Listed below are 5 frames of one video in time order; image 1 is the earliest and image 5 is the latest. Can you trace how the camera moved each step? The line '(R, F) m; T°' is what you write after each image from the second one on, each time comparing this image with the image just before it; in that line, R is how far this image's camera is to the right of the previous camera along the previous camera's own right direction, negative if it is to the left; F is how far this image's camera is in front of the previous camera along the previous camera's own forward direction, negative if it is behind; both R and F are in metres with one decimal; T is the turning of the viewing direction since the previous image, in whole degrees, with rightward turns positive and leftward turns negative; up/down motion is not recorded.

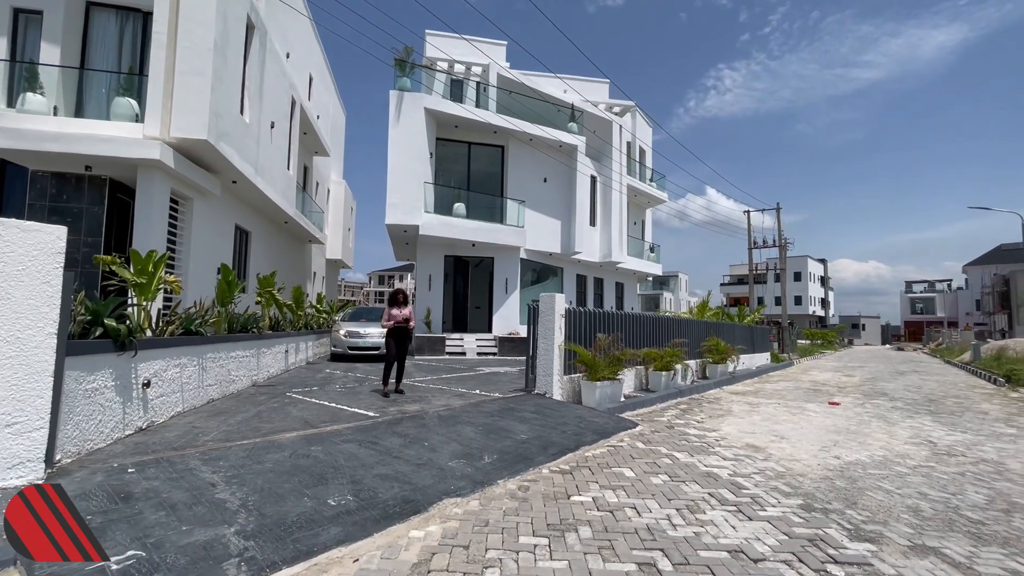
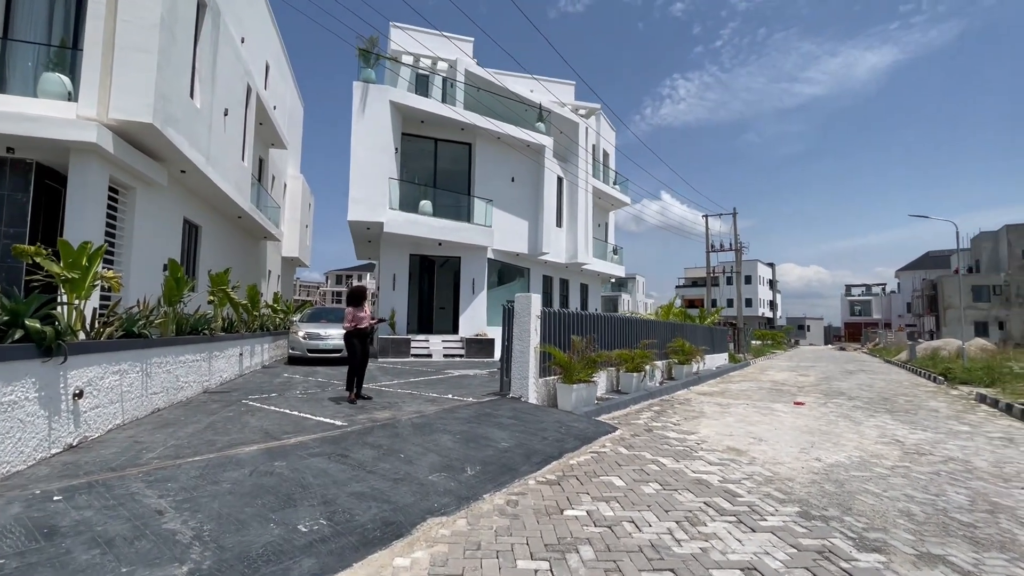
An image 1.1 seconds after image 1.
(-0.2, +0.3) m; +5°
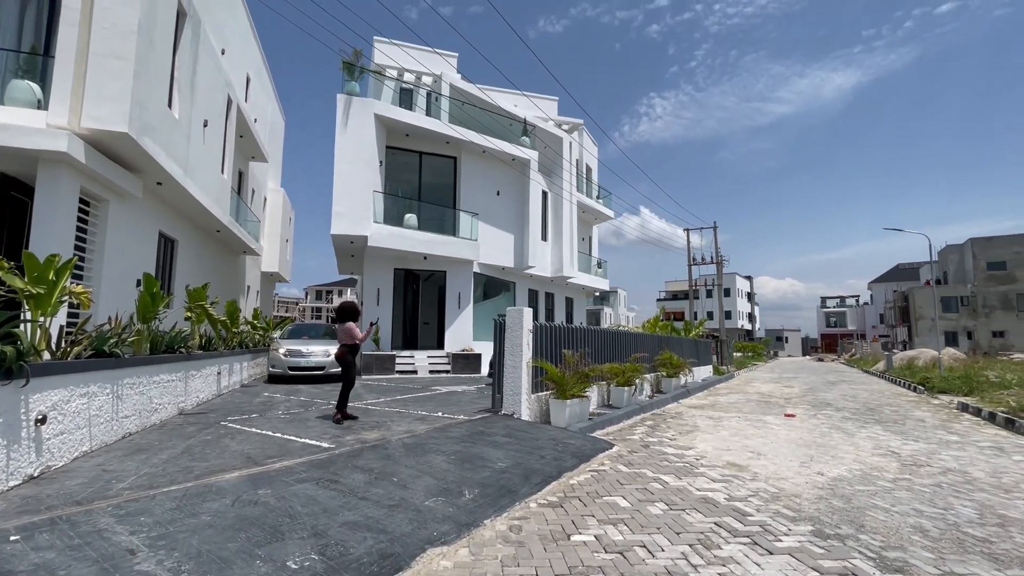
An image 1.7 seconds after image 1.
(-0.1, +0.2) m; +2°
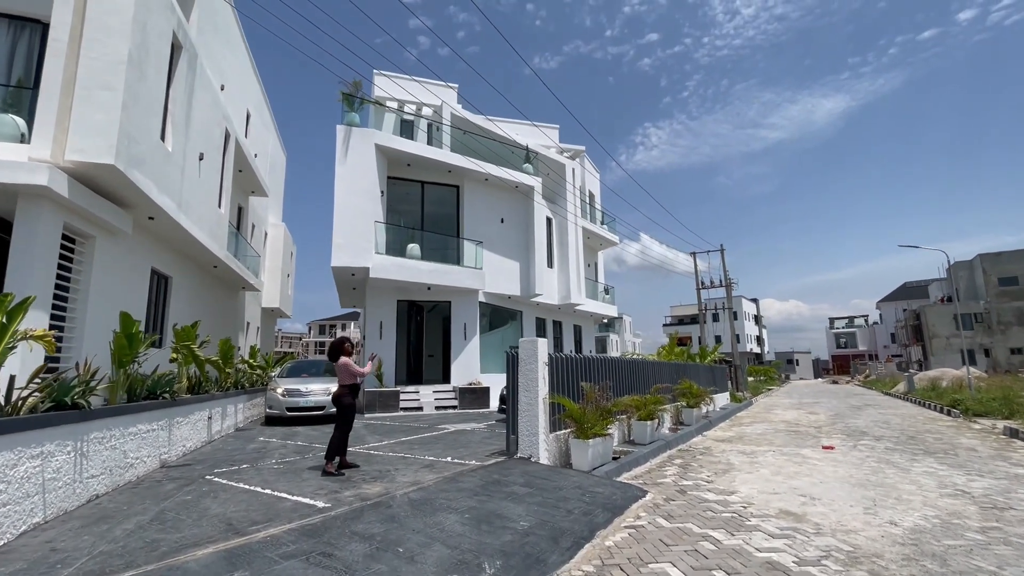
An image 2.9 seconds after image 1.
(-0.1, +0.6) m; 0°
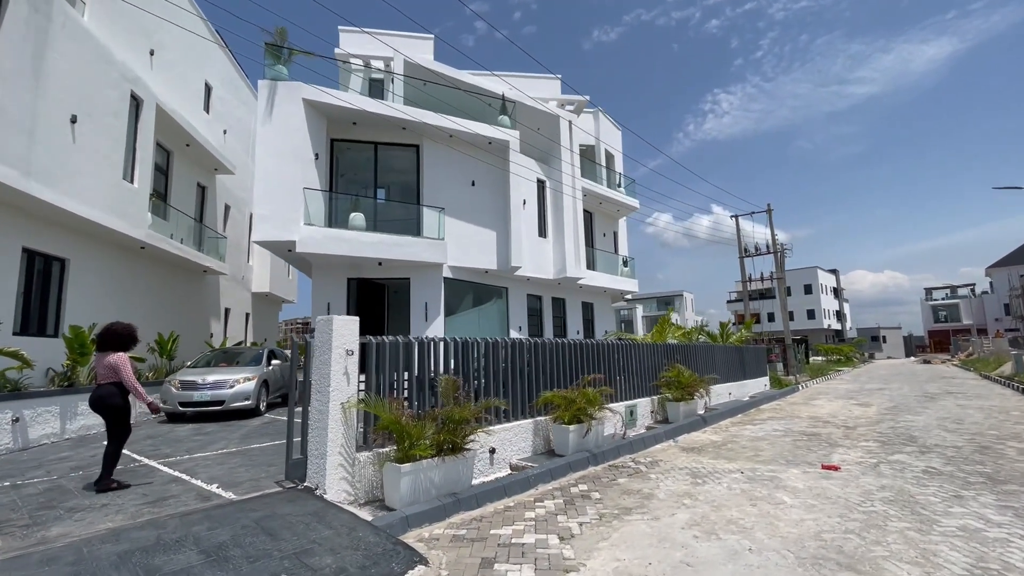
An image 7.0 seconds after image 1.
(+2.8, +2.5) m; -8°
